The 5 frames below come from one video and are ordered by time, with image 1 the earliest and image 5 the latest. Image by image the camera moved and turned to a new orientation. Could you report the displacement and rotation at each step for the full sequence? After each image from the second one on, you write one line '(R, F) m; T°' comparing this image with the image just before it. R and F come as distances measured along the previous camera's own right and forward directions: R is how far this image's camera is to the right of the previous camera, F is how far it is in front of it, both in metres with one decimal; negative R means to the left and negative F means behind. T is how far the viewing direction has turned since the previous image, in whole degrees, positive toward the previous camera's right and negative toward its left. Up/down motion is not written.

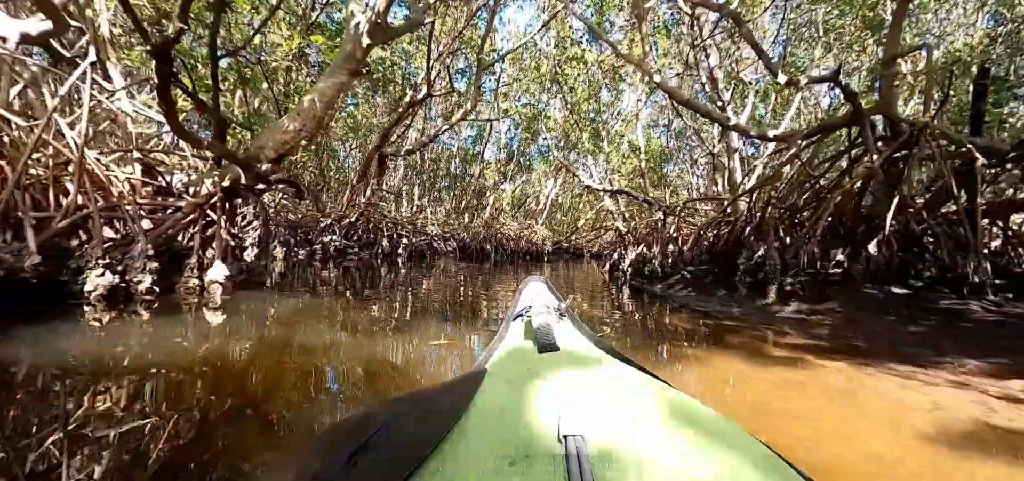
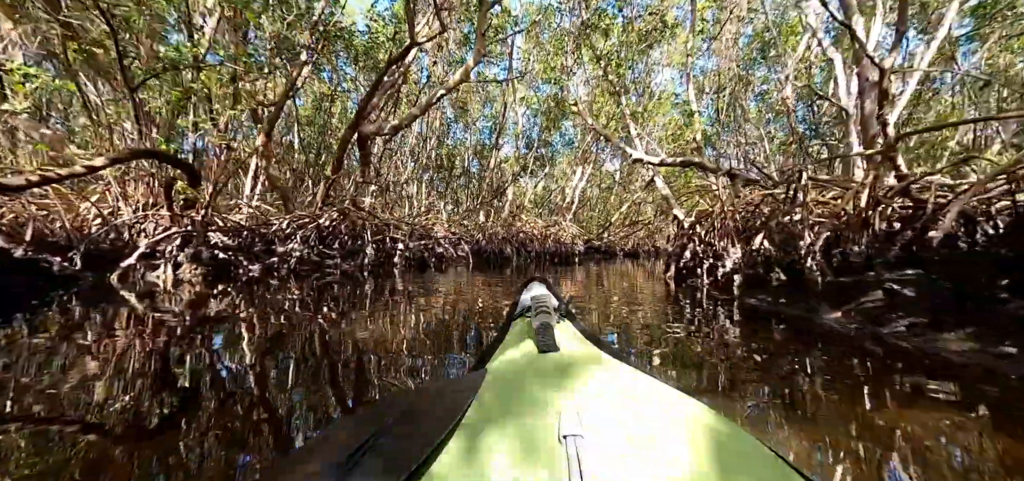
(0.0, +2.1) m; -3°
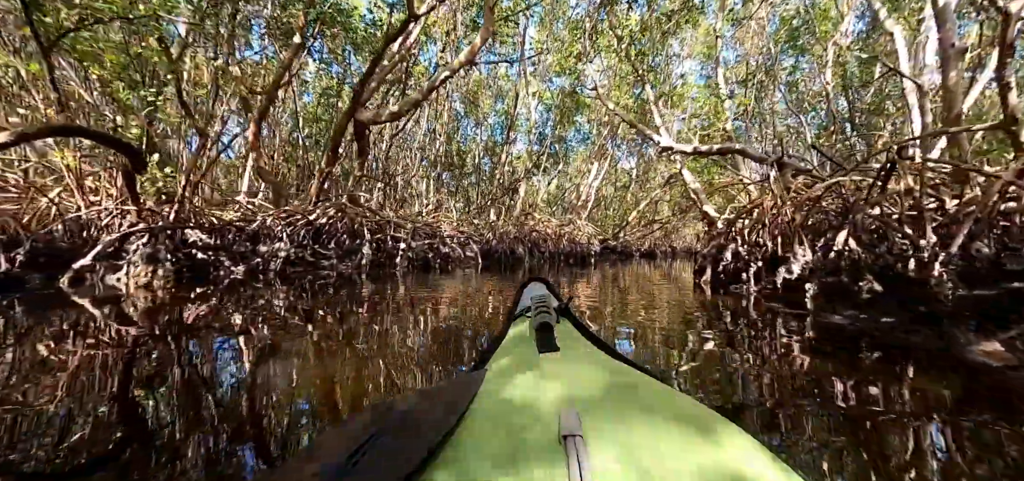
(0.0, +0.6) m; -2°
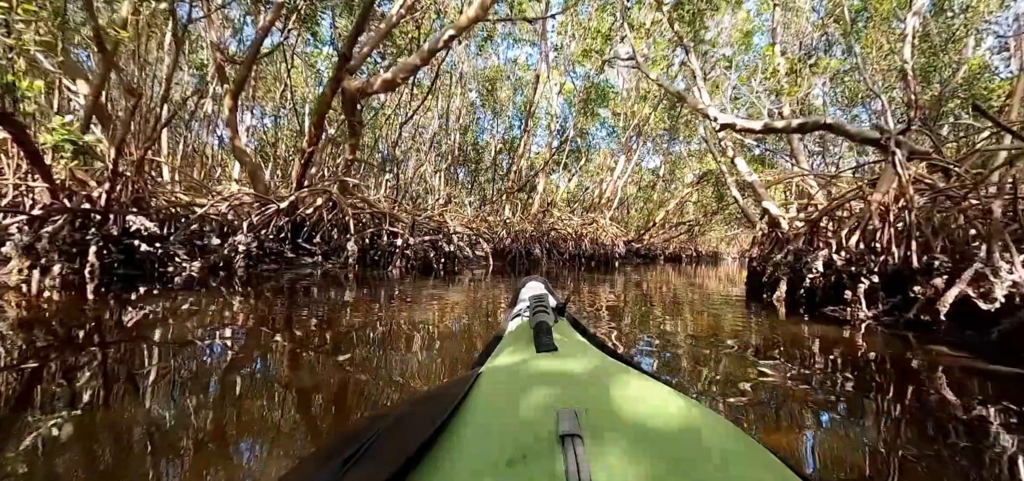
(0.0, +1.0) m; -2°
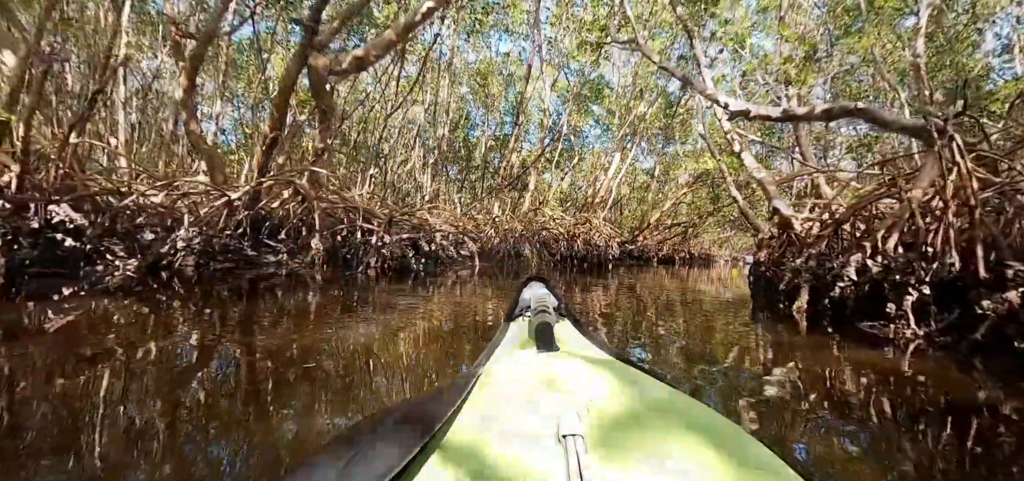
(+0.1, +0.5) m; +1°
